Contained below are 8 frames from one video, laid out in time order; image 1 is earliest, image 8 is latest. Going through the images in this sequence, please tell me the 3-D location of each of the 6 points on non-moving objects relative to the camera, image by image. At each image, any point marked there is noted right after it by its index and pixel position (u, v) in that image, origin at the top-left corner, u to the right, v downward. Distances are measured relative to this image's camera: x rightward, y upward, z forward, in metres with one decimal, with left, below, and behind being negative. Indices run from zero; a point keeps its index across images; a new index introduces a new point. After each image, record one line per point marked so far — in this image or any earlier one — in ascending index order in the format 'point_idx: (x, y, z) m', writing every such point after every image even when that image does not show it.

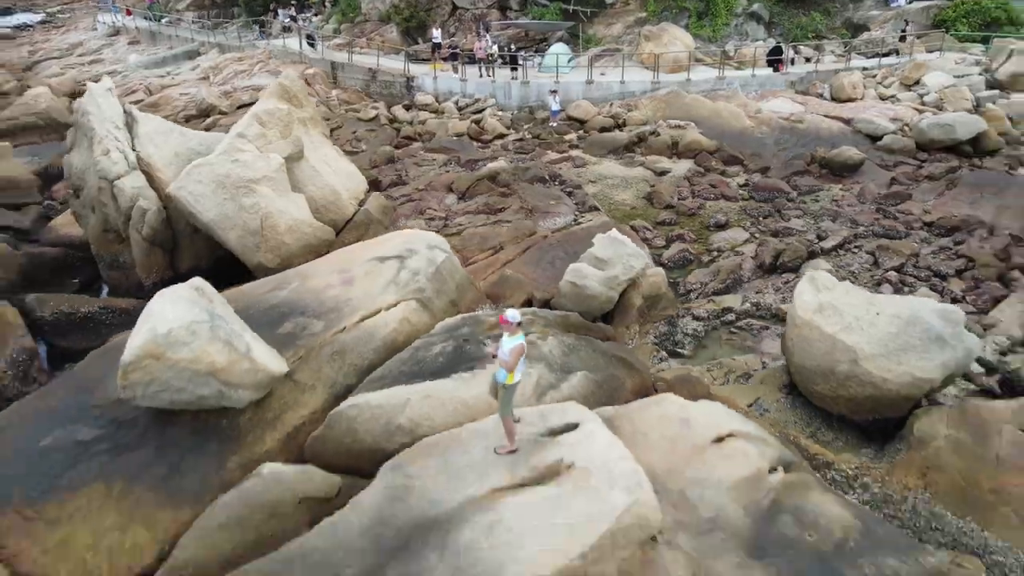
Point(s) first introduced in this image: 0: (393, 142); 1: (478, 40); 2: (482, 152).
0: (-1.9, +2.4, +11.9) m
1: (-0.7, +4.8, +14.2) m
2: (-0.5, +2.2, +11.3) m
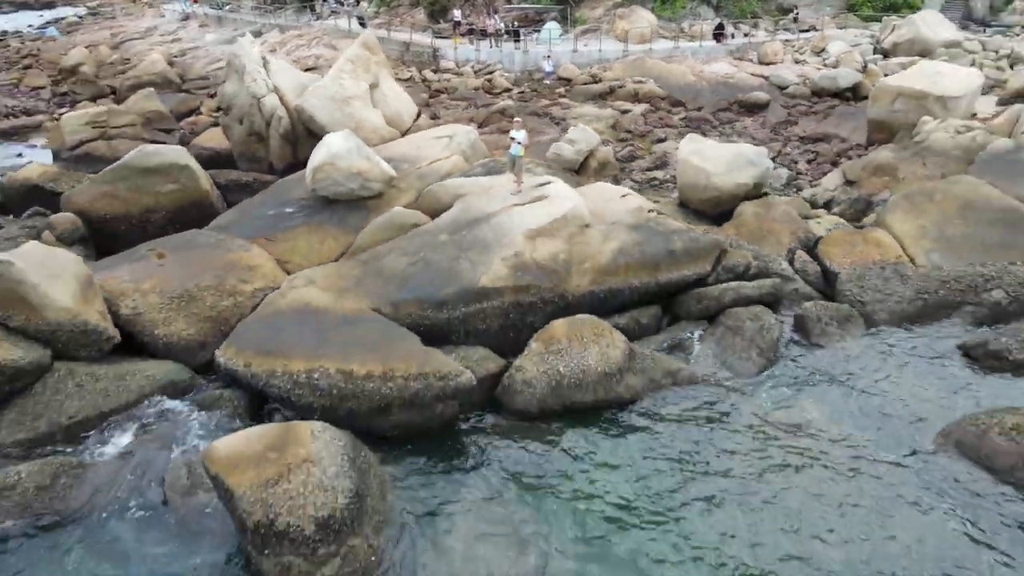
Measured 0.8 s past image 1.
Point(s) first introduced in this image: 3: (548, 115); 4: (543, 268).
0: (-1.8, +4.3, +15.9) m
1: (-0.6, +6.6, +18.2) m
2: (-0.4, +4.0, +15.3) m
3: (+0.7, +3.4, +14.2) m
4: (+0.3, +0.2, +7.0) m
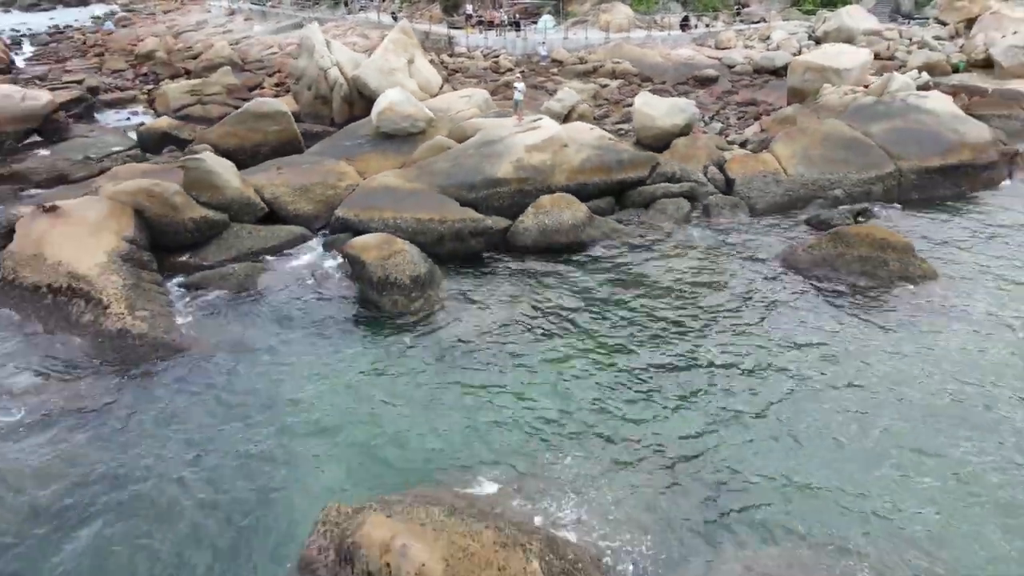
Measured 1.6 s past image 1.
0: (-1.8, +5.8, +19.6) m
1: (-0.5, +8.1, +21.9) m
2: (-0.4, +5.5, +19.1) m
3: (+0.8, +4.9, +17.9) m
4: (+0.3, +1.7, +10.7) m
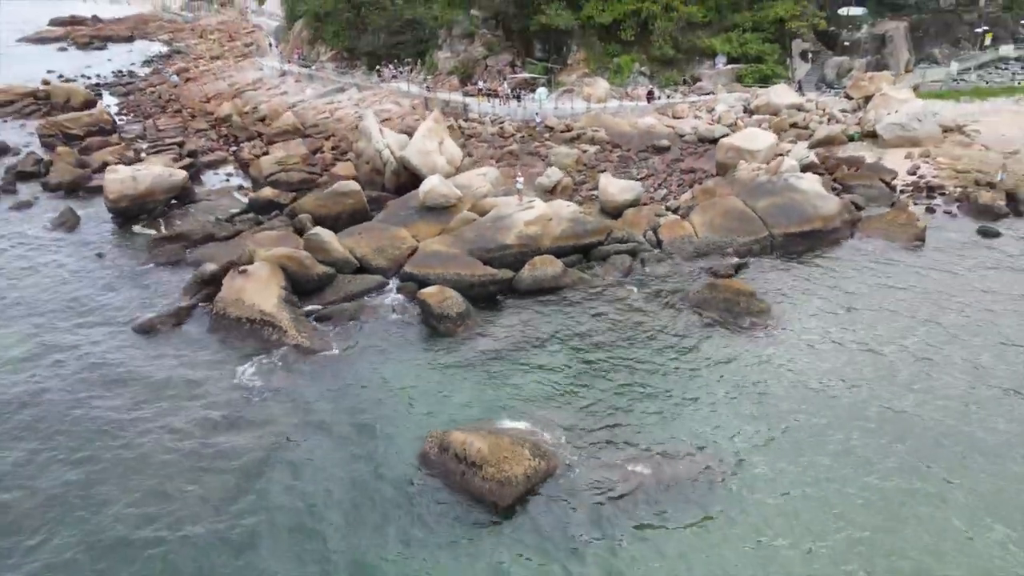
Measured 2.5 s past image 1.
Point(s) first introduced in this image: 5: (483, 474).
0: (-1.7, +5.2, +25.4) m
1: (-0.5, +7.6, +27.7) m
2: (-0.3, +5.0, +24.9) m
3: (+0.8, +4.4, +23.7) m
4: (+0.4, +1.1, +16.5) m
5: (-0.4, -2.6, +10.5) m
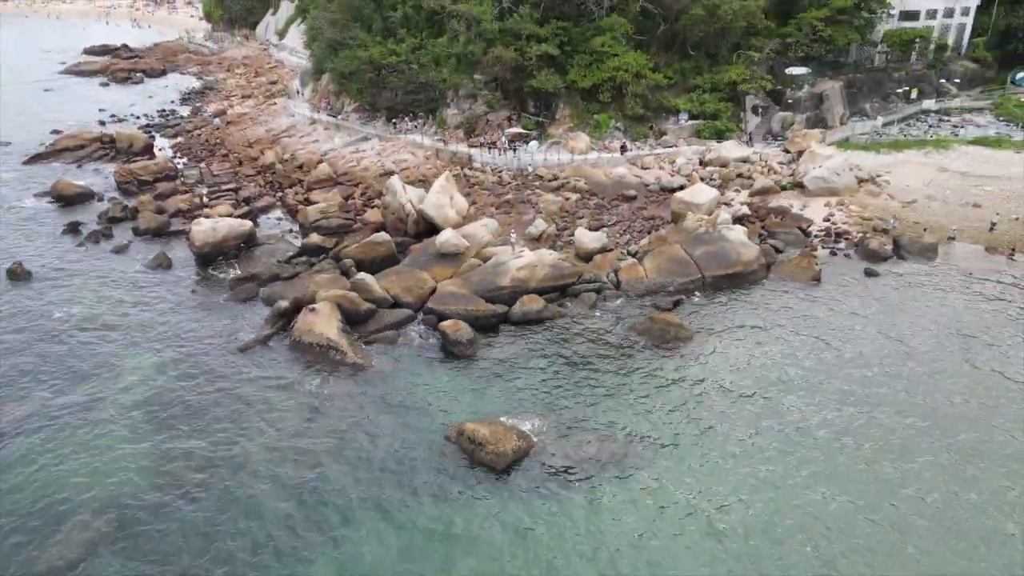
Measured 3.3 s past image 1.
0: (-1.9, +4.3, +31.0) m
1: (-0.6, +6.7, +33.3) m
2: (-0.4, +4.1, +30.5) m
3: (+0.7, +3.5, +29.3) m
4: (+0.3, +0.2, +22.1) m
5: (-0.6, -3.5, +16.1) m
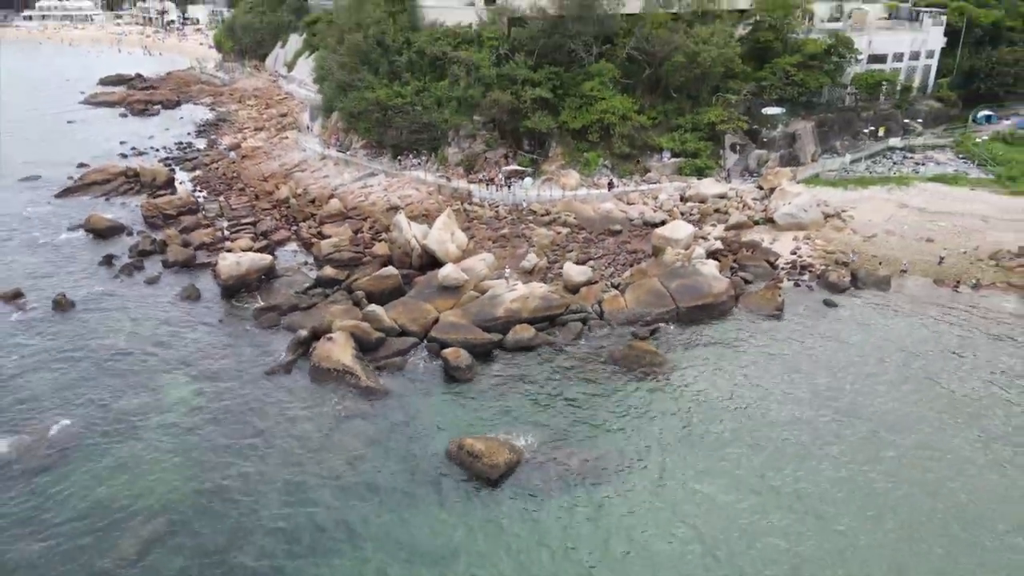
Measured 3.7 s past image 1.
0: (-2.0, +3.2, +33.8) m
1: (-0.8, +5.5, +36.1) m
2: (-0.6, +2.9, +33.2) m
3: (+0.5, +2.3, +32.1) m
4: (+0.1, -0.8, +24.8) m
5: (-0.8, -4.4, +18.7) m
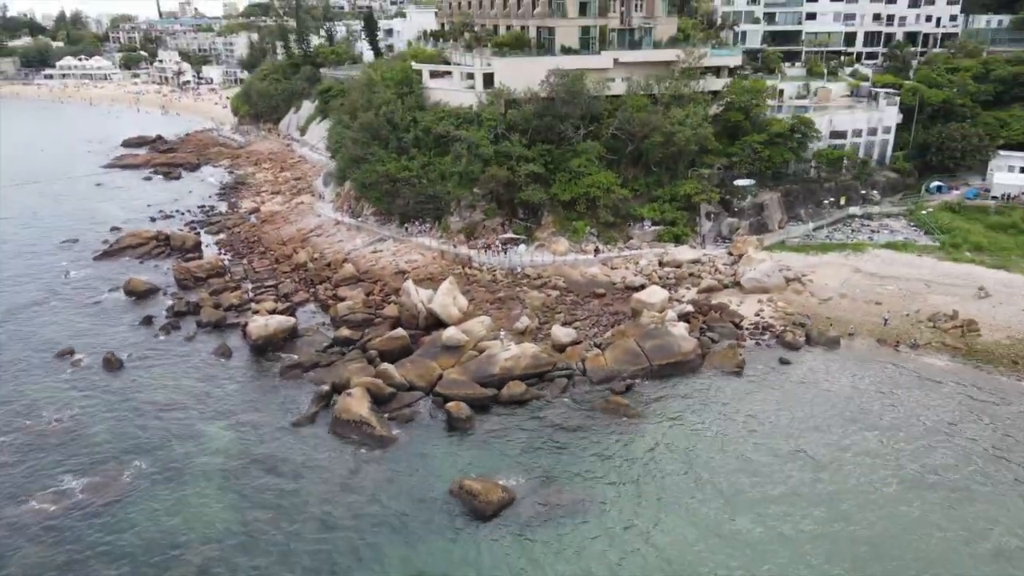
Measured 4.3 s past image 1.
0: (-2.3, +0.3, +37.8) m
1: (-1.0, +2.5, +40.2) m
2: (-0.8, +0.1, +37.2) m
3: (+0.3, -0.5, +36.0) m
4: (-0.2, -3.1, +28.6) m
5: (-1.0, -6.4, +22.2) m
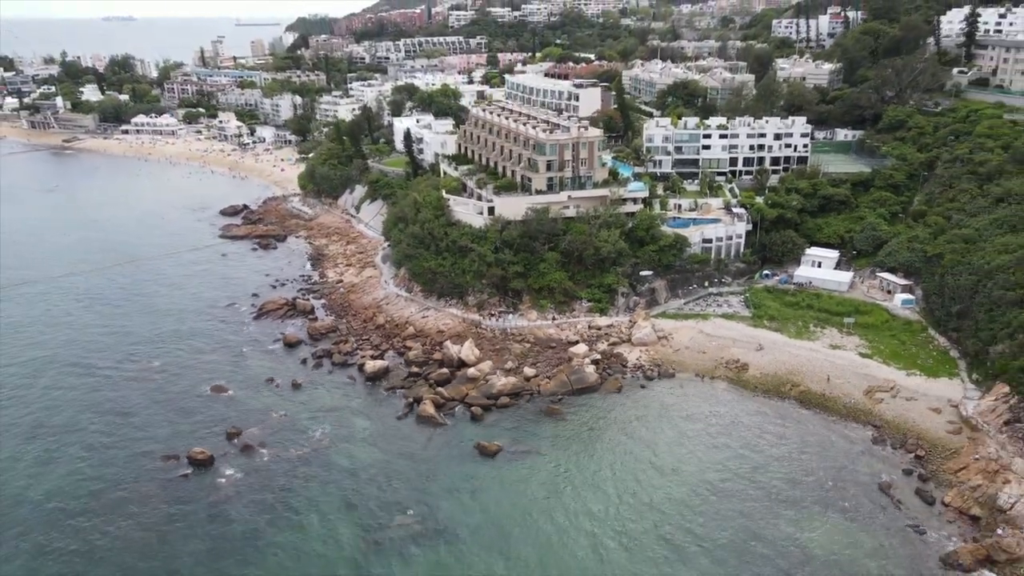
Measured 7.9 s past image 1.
0: (-2.9, -4.5, +66.3) m
1: (-1.7, -2.3, +68.8) m
2: (-1.5, -4.7, +65.8) m
3: (-0.4, -5.2, +64.6) m
4: (-0.9, -7.9, +57.1) m
5: (-1.7, -11.1, +50.8) m
